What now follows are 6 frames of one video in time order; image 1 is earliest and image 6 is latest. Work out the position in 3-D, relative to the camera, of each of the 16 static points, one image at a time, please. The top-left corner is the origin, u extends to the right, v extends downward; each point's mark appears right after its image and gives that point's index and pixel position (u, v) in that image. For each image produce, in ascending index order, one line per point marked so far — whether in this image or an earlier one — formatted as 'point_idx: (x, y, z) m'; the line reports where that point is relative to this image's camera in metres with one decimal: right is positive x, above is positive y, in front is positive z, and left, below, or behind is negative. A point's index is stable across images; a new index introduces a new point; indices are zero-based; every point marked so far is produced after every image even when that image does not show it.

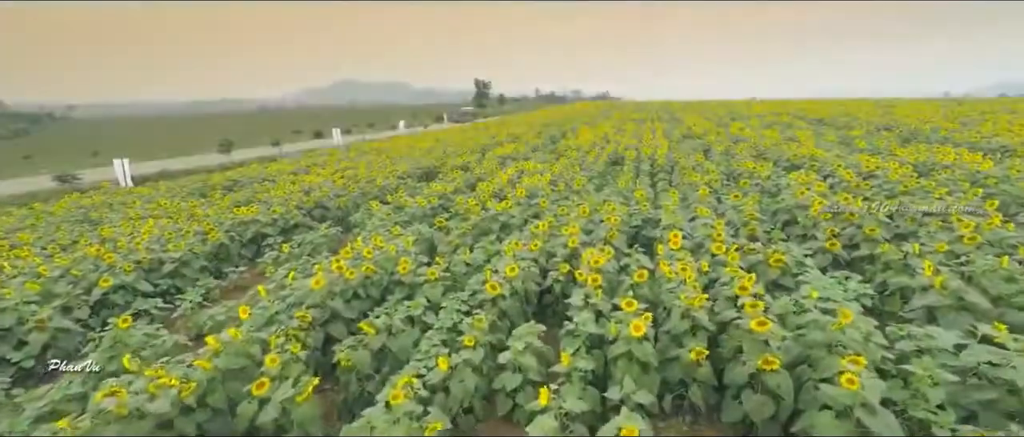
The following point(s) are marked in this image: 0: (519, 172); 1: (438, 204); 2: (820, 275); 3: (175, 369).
0: (+0.2, +0.9, +12.6) m
1: (-1.2, +0.2, +10.5) m
2: (+2.3, -0.4, +5.0) m
3: (-1.9, -0.8, +3.7) m
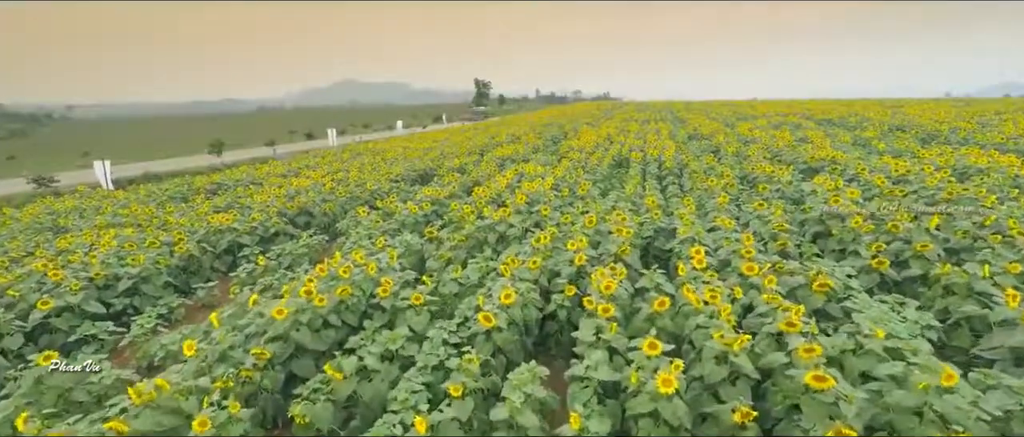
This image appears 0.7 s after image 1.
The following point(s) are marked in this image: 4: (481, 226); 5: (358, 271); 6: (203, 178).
0: (+0.1, +0.8, +11.8) m
1: (-1.2, +0.1, +9.7) m
2: (+2.3, -0.5, +4.2) m
3: (-1.9, -0.9, +2.9) m
4: (-0.3, -0.1, +7.4) m
5: (-1.3, -0.4, +5.4) m
6: (-7.5, +1.0, +16.2) m
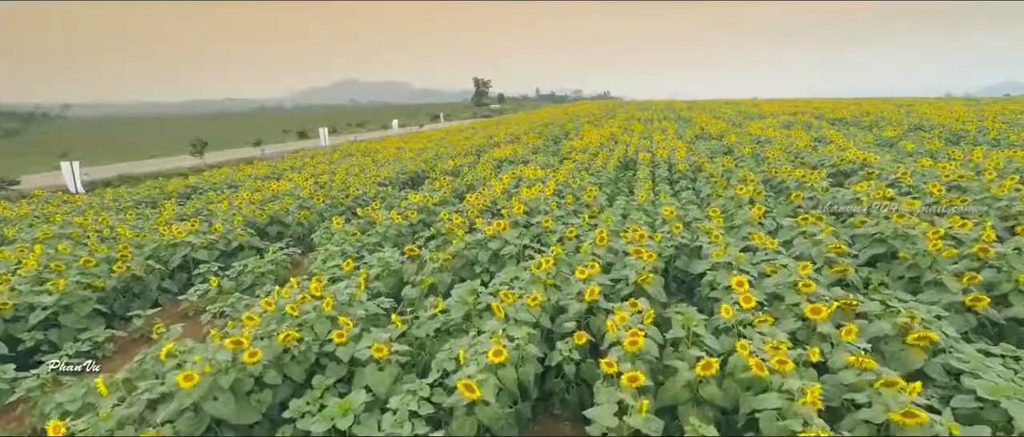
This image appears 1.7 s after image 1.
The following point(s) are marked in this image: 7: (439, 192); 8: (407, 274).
0: (+0.1, +0.7, +10.8) m
1: (-1.2, 0.0, +8.7) m
2: (+2.3, -0.7, +3.1) m
3: (-1.9, -1.1, +1.9) m
4: (-0.4, -0.2, +6.3) m
5: (-1.3, -0.6, +4.3) m
6: (-7.6, +0.9, +15.1) m
7: (-1.2, +0.4, +10.6) m
8: (-1.0, -0.5, +6.0) m
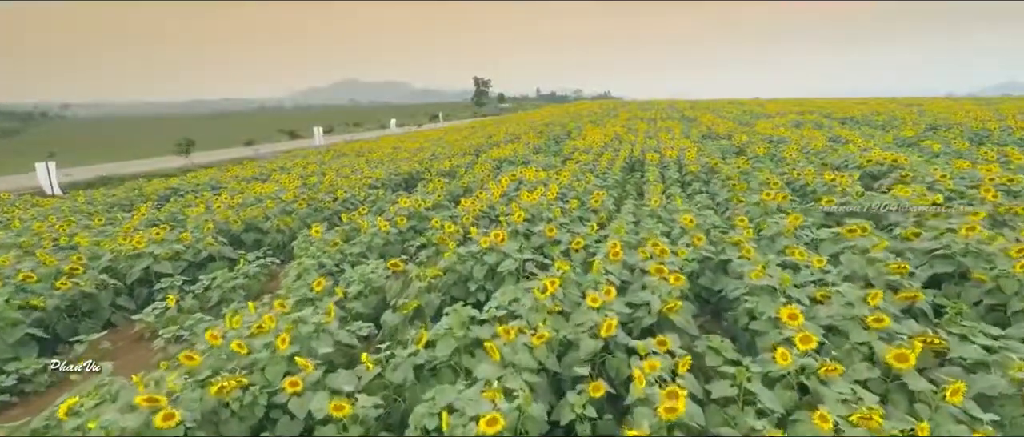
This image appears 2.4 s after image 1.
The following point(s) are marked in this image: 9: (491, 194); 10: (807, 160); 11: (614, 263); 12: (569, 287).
0: (+0.1, +0.6, +10.0) m
1: (-1.2, -0.1, +7.9) m
2: (+2.2, -0.8, +2.4) m
3: (-2.0, -1.2, +1.1) m
4: (-0.4, -0.3, +5.5) m
5: (-1.3, -0.6, +3.5) m
6: (-7.6, +0.8, +14.3) m
7: (-1.2, +0.3, +9.8) m
8: (-1.0, -0.6, +5.2) m
9: (-0.3, +0.3, +8.7) m
10: (+4.9, +1.0, +11.1) m
11: (+0.7, -0.3, +4.8) m
12: (+0.4, -0.4, +4.3) m
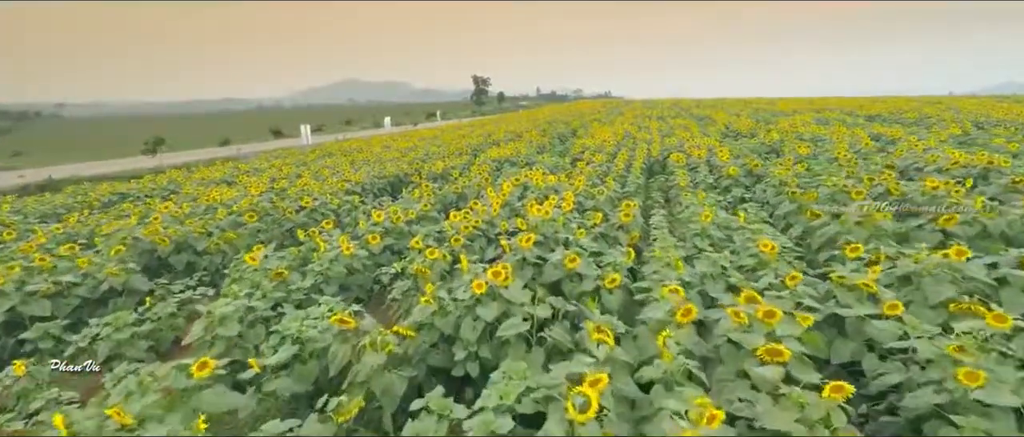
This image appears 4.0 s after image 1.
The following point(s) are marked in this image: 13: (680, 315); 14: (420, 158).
0: (+0.1, +0.4, +8.2) m
1: (-1.2, -0.3, +6.1) m
2: (+2.3, -0.9, +0.6) m
3: (-1.9, -1.3, -0.7) m
4: (-0.4, -0.5, +3.7) m
5: (-1.3, -0.8, +1.7) m
6: (-7.6, +0.6, +12.5) m
7: (-1.1, +0.2, +8.0) m
8: (-0.9, -0.7, +3.4) m
9: (-0.2, +0.2, +6.9) m
10: (+5.0, +0.8, +9.3) m
11: (+0.8, -0.5, +3.0) m
12: (+0.4, -0.6, +2.5) m
13: (+0.8, -0.4, +3.0) m
14: (-2.1, +1.4, +15.2) m
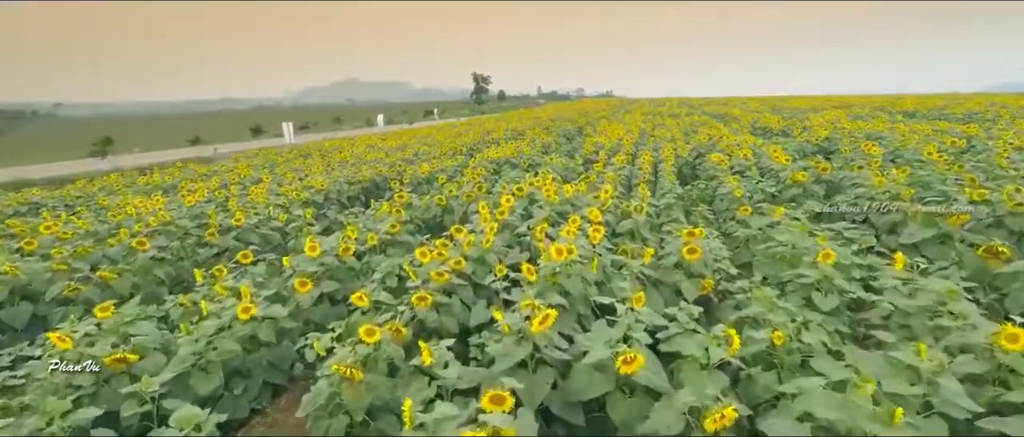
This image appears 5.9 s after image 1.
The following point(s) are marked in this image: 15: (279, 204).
0: (+0.1, +0.2, +6.1) m
1: (-1.2, -0.5, +4.0) m
2: (+2.3, -1.1, -1.5) m
3: (-1.9, -1.6, -2.8) m
4: (-0.3, -0.7, +1.6) m
5: (-1.3, -1.0, -0.4) m
6: (-7.5, +0.4, +10.4) m
7: (-1.1, 0.0, +5.9) m
8: (-0.9, -1.0, +1.3) m
9: (-0.2, -0.1, +4.8) m
10: (+5.0, +0.6, +7.2) m
11: (+0.8, -0.7, +0.9) m
12: (+0.4, -0.8, +0.4) m
13: (+0.8, -0.6, +0.9) m
14: (-2.1, +1.2, +13.1) m
15: (-2.7, +0.2, +7.7) m
